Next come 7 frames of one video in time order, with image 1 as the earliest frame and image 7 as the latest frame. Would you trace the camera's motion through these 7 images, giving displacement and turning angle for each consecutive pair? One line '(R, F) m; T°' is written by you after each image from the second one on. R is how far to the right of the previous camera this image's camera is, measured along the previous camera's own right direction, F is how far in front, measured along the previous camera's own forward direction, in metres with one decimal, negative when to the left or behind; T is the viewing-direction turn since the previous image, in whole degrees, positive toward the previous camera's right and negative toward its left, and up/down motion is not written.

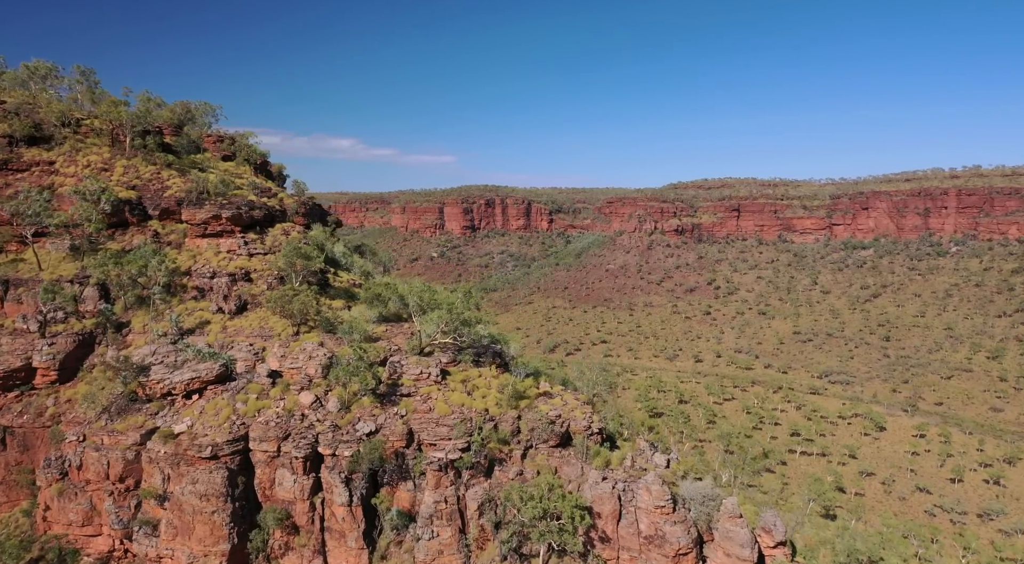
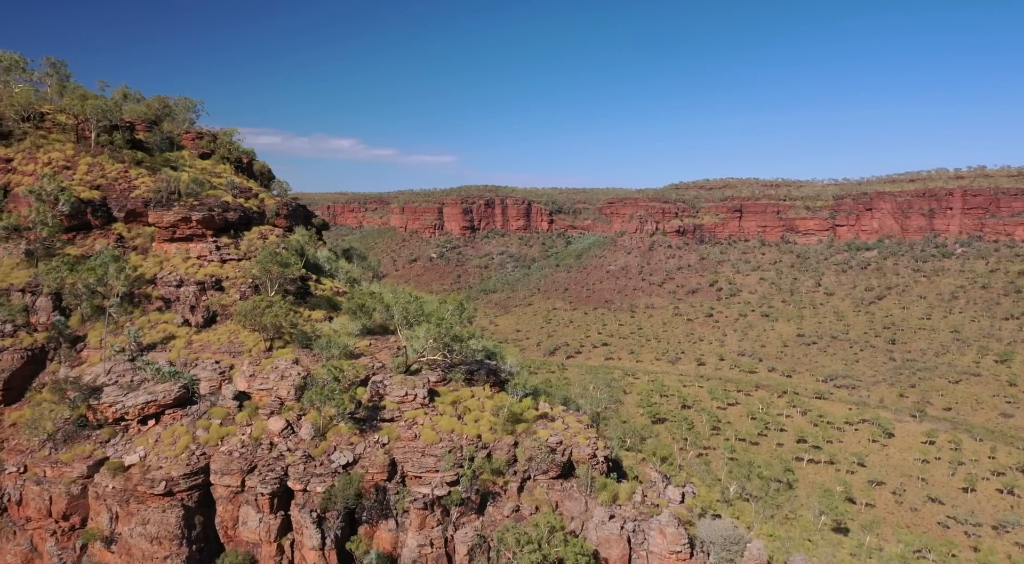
(+0.1, +1.0) m; 0°
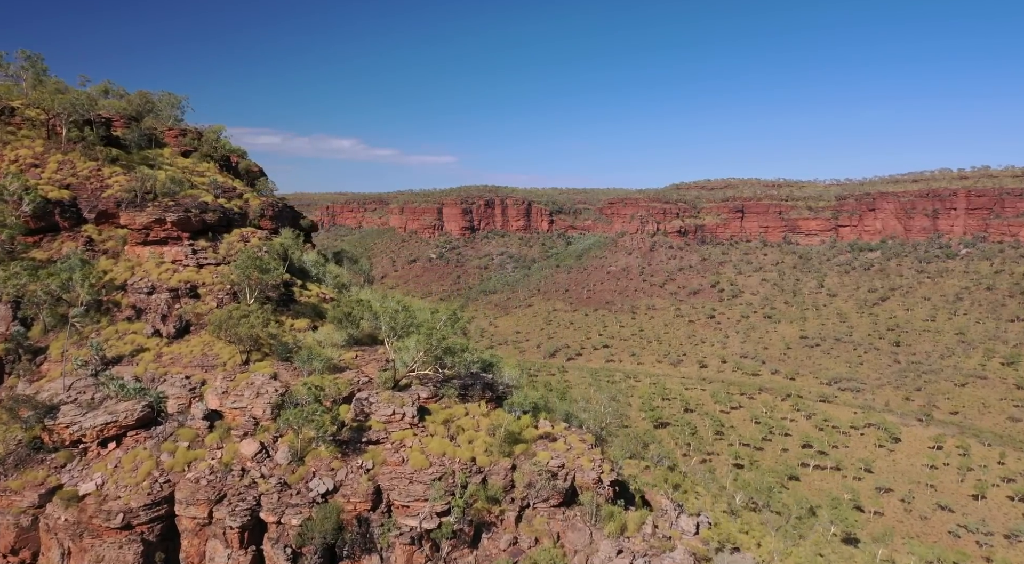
(0.0, +0.7) m; 0°
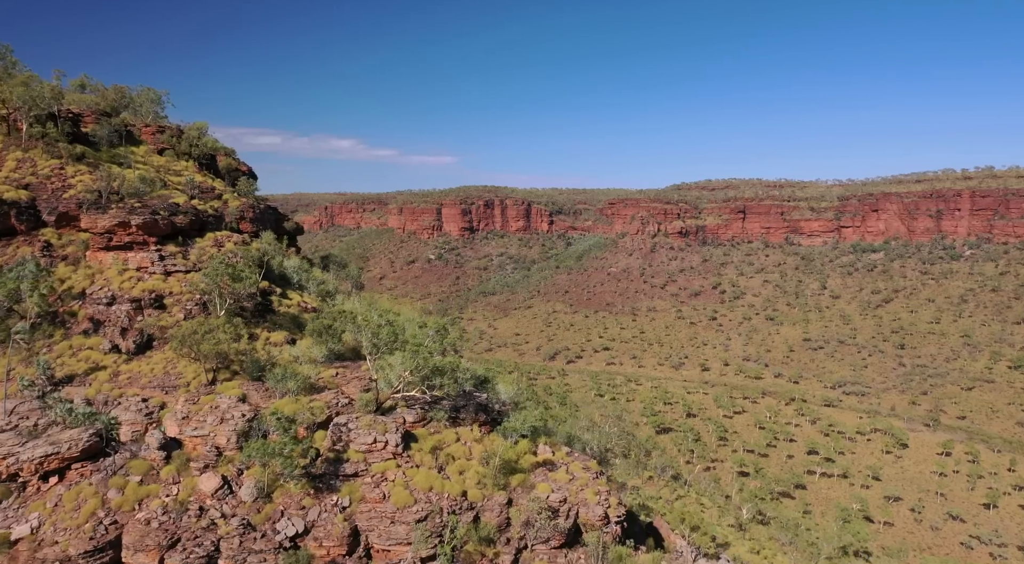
(0.0, +0.8) m; 0°
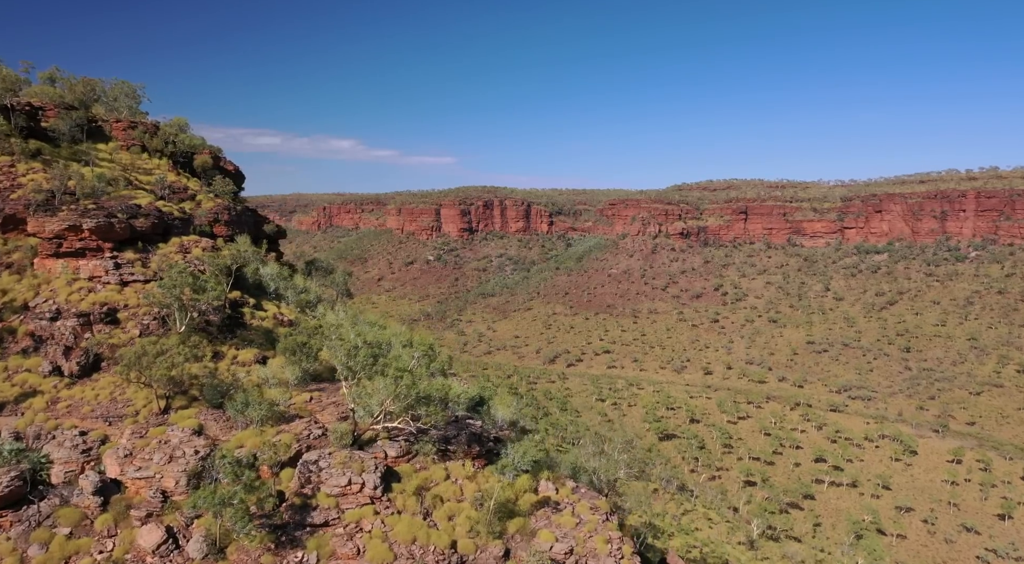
(0.0, +1.0) m; 0°
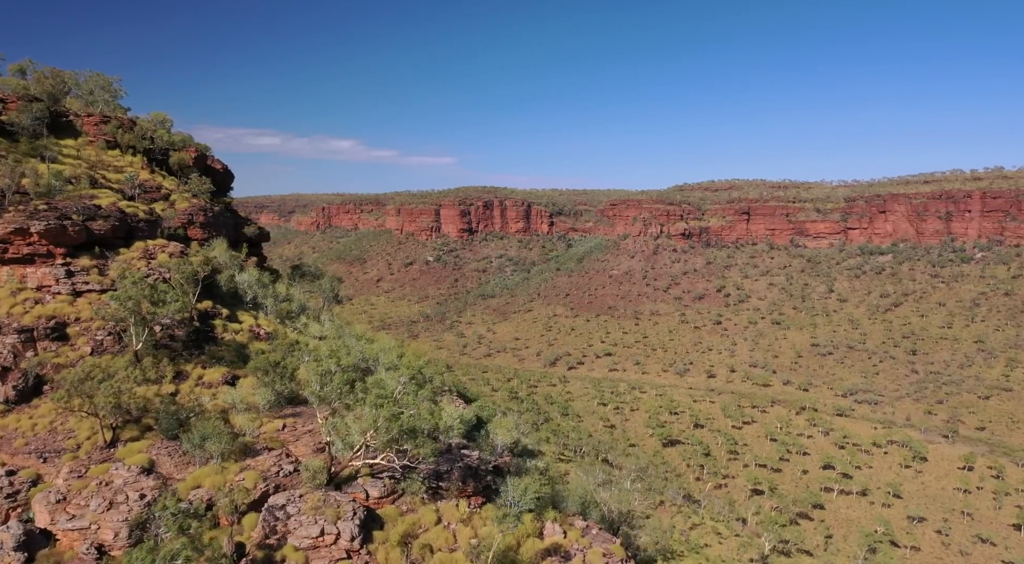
(0.0, +0.9) m; 0°
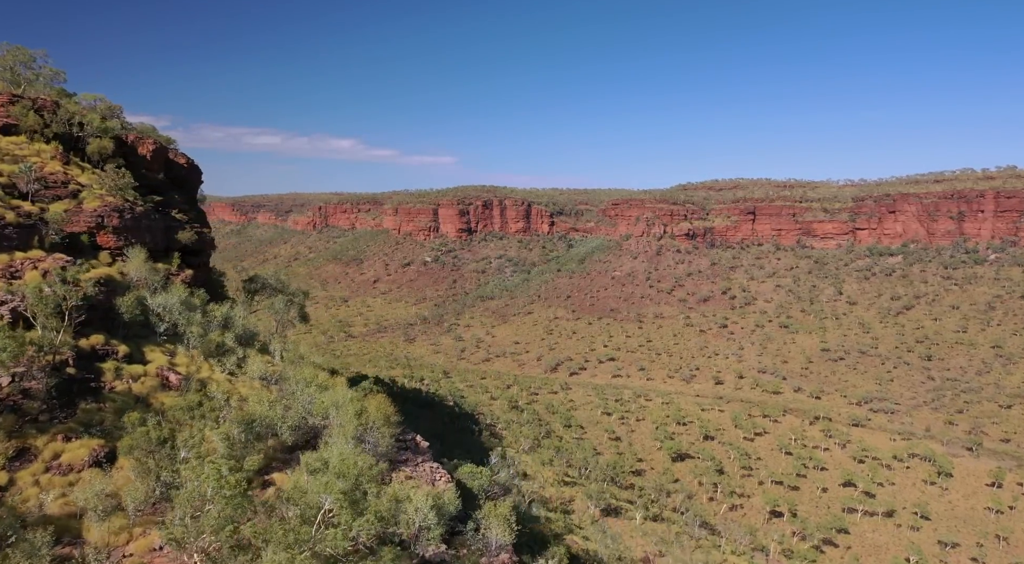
(0.0, +2.2) m; 0°
